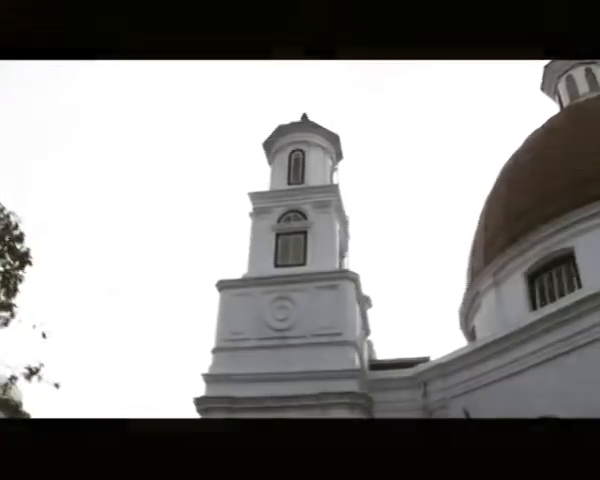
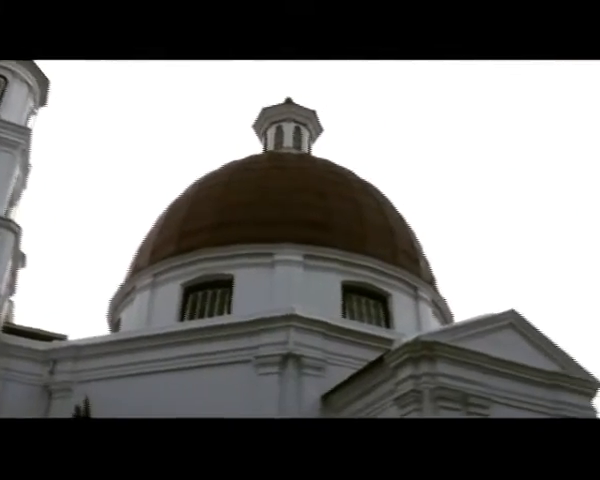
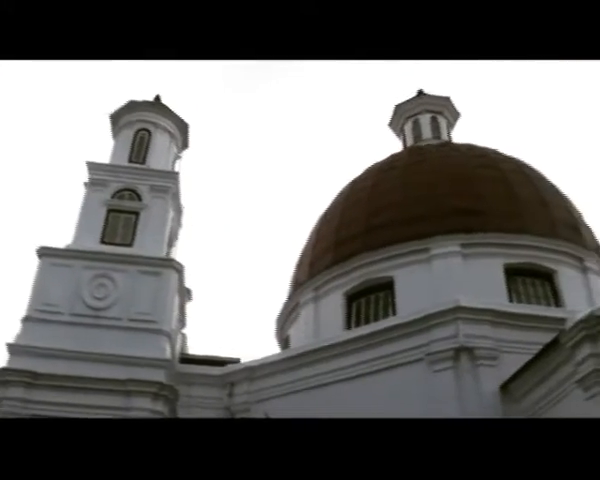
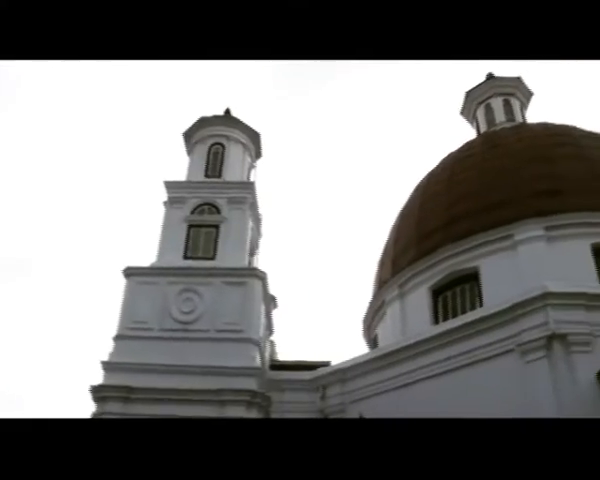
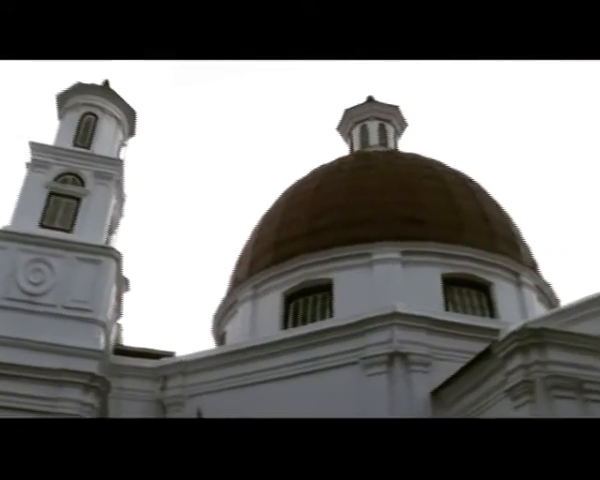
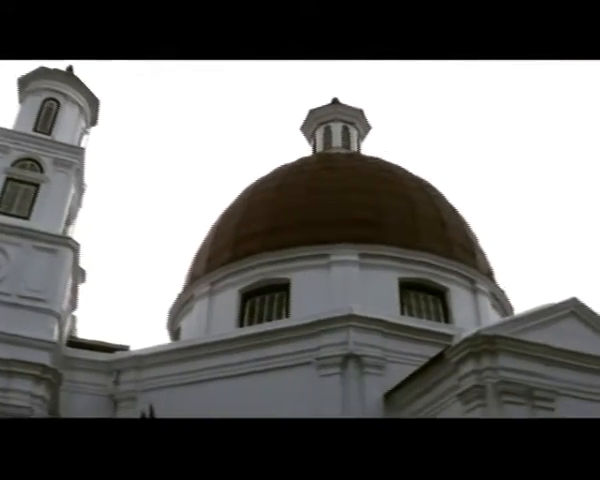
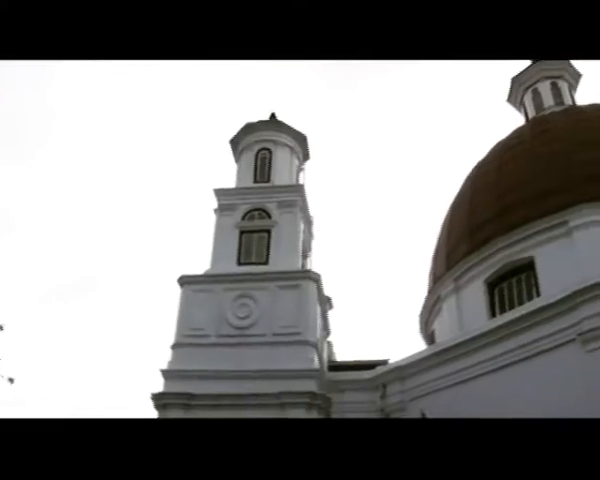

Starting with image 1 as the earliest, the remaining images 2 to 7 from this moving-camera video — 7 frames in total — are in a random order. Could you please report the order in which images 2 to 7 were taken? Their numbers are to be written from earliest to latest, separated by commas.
7, 4, 3, 5, 6, 2
